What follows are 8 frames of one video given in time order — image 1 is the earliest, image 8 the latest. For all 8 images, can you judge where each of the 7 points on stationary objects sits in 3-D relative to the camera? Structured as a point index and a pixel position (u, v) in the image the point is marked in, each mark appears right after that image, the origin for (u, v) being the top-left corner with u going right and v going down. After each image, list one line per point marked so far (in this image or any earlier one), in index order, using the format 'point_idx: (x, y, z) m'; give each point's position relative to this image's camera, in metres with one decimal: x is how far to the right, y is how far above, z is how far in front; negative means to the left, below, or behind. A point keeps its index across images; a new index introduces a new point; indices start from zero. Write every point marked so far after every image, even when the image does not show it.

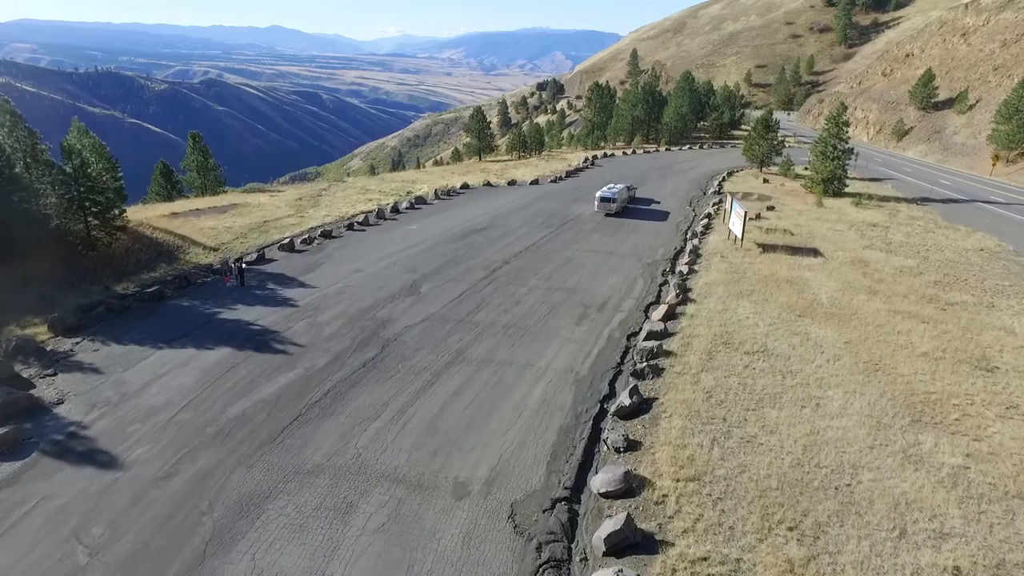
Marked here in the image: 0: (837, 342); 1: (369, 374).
0: (+7.6, -1.3, +16.5) m
1: (-3.1, -1.9, +15.0) m
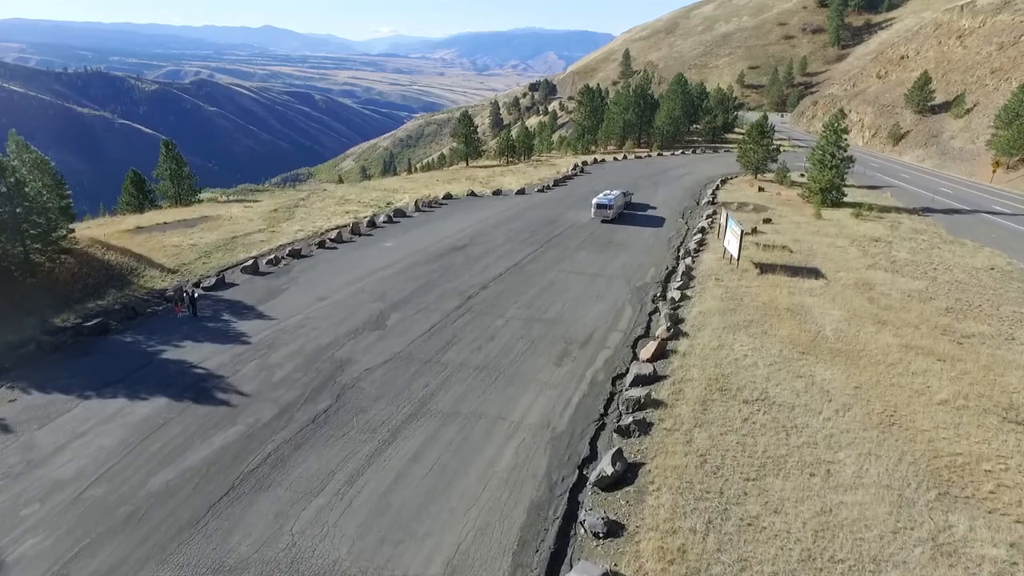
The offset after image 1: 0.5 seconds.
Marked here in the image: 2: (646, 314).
0: (+7.0, -2.1, +14.8) m
1: (-3.6, -2.7, +13.2) m
2: (+3.8, -0.8, +20.1) m
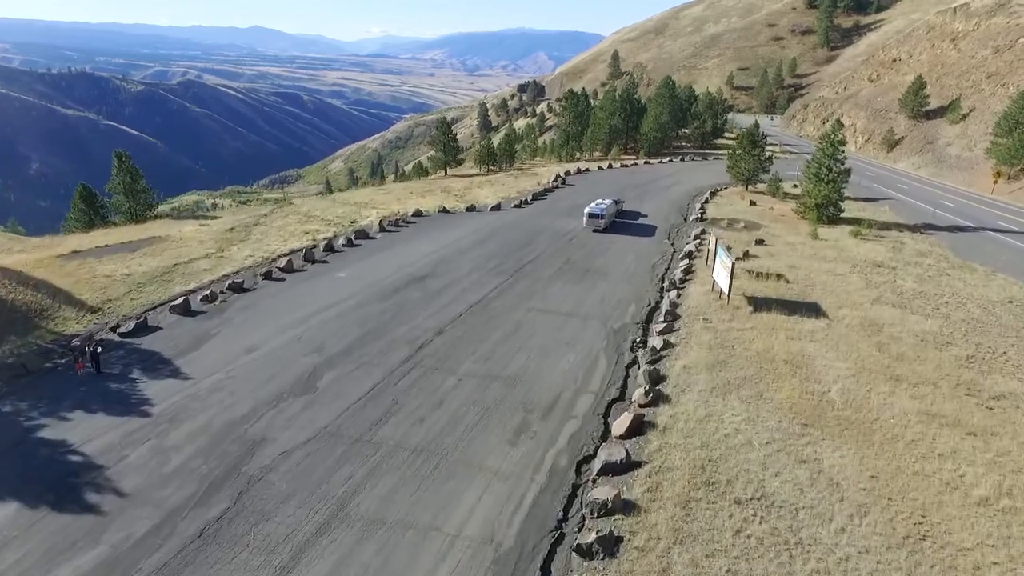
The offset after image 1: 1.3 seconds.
0: (+6.0, -3.3, +12.1) m
1: (-4.6, -3.9, +10.5) m
2: (+2.7, -2.0, +17.4) m
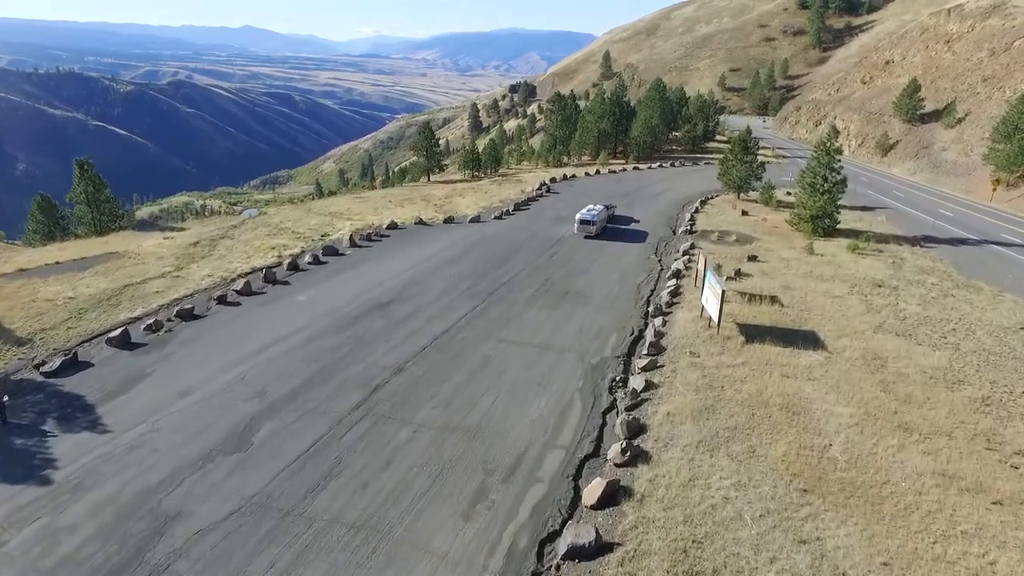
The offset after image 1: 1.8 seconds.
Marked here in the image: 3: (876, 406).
0: (+5.3, -4.1, +10.3) m
1: (-5.4, -4.8, +8.6) m
2: (+1.9, -2.8, +15.6) m
3: (+8.0, -2.6, +15.6) m
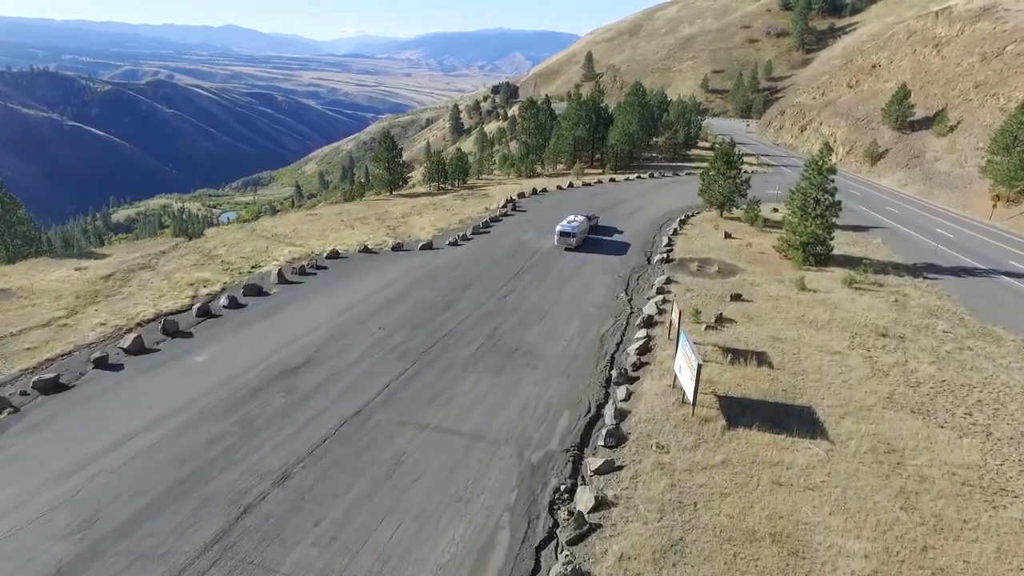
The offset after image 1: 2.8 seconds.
0: (+3.8, -5.7, +6.5) m
1: (-6.8, -6.4, +4.6) m
2: (+0.3, -4.4, +11.7) m
3: (+6.5, -4.2, +11.9) m
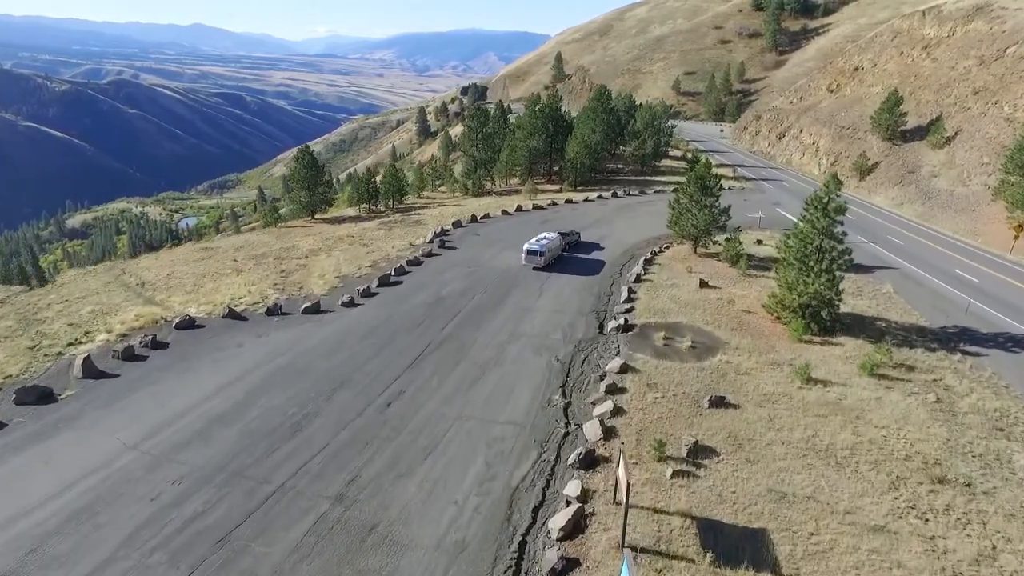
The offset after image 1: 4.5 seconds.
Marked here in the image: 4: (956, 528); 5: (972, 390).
0: (+1.6, -8.3, -1.1) m
1: (-8.9, -9.1, -3.4) m
2: (-2.0, -7.0, +3.9) m
3: (+4.1, -6.8, +4.3) m
4: (+8.1, -4.4, +13.1) m
5: (+12.4, -2.8, +19.1) m
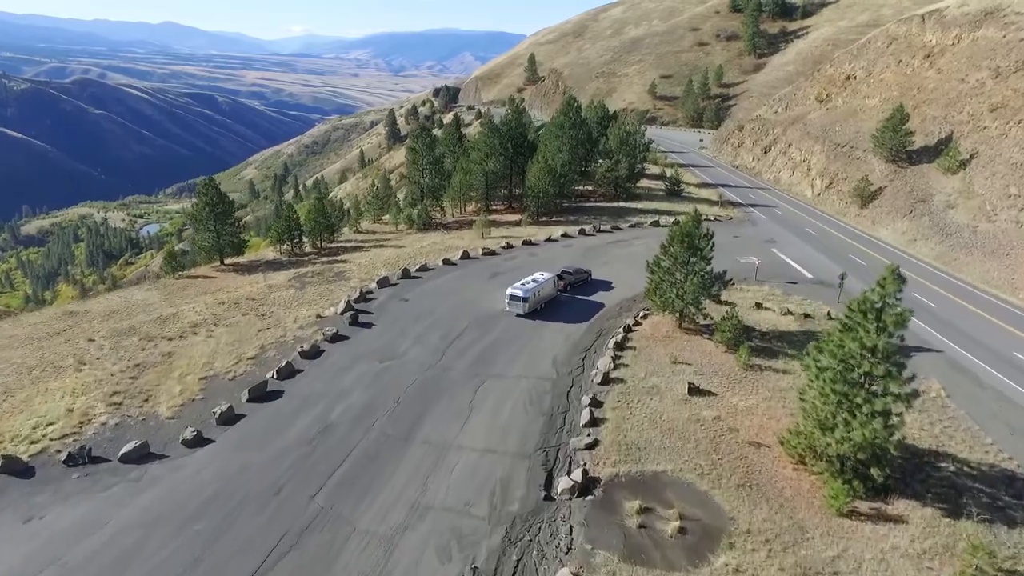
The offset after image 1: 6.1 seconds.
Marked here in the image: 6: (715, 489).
0: (+0.3, -11.6, -8.7) m
1: (-10.2, -12.5, -11.3) m
2: (-3.6, -10.4, -3.8) m
3: (+2.5, -10.1, -3.2) m
4: (+6.3, -7.7, +5.7) m
5: (+10.4, -6.0, +11.8) m
6: (+4.7, -4.6, +16.4) m
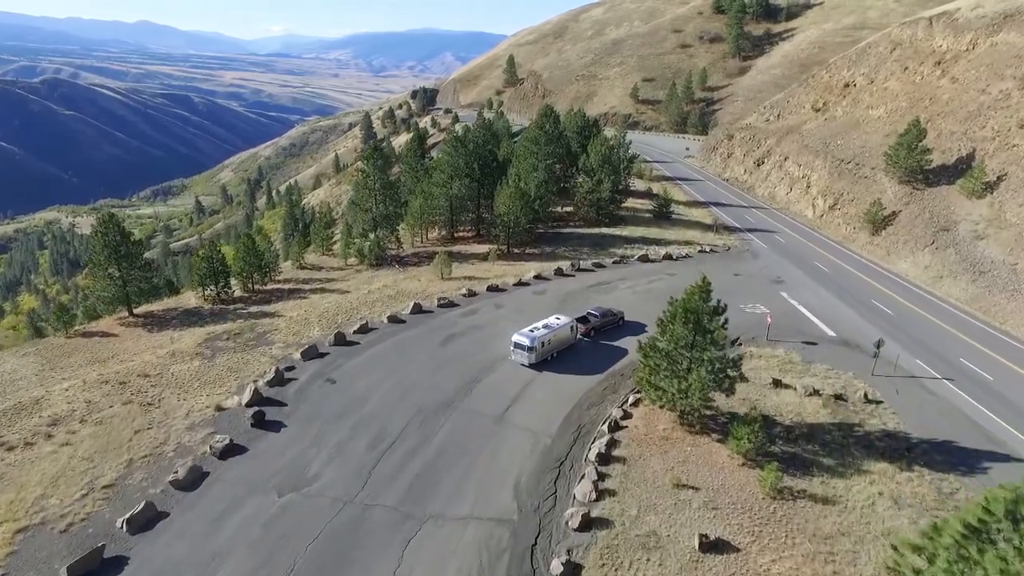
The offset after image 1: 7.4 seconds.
0: (-0.2, -14.1, -14.9) m
1: (-10.5, -15.1, -17.8) m
2: (-4.1, -12.9, -10.0) m
3: (+2.0, -12.6, -9.3) m
4: (+5.5, -10.1, -0.3) m
5: (+9.4, -8.4, +5.9) m
6: (+3.6, -7.1, +10.4) m
